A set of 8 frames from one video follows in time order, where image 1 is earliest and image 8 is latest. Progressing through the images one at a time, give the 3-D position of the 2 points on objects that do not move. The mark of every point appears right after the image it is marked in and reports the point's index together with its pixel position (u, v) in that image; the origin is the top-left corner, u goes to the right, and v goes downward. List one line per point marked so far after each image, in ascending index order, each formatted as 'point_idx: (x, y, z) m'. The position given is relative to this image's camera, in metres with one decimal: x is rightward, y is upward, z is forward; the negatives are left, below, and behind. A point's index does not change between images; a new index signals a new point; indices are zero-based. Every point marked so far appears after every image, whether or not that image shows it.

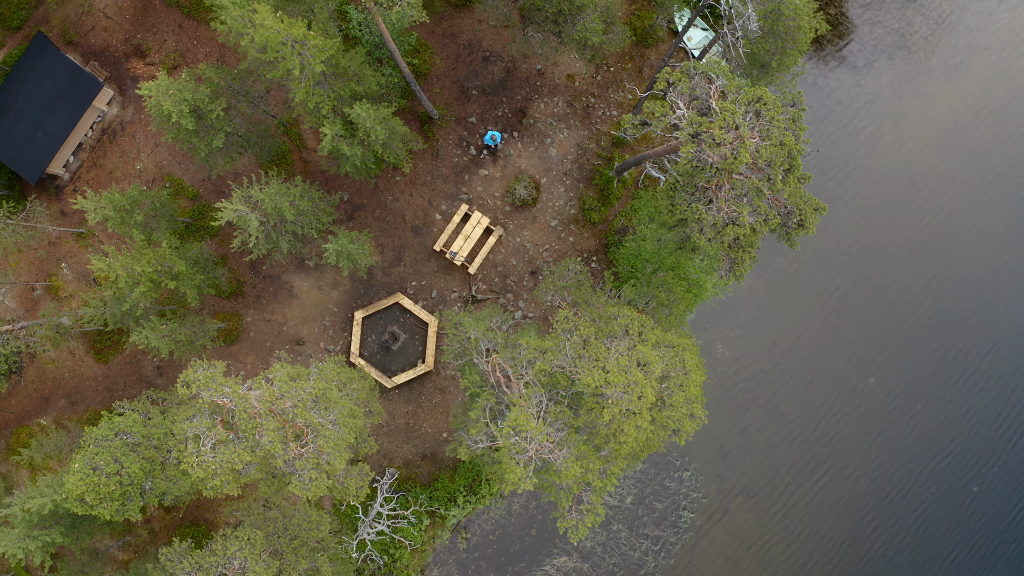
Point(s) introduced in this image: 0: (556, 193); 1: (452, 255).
0: (+2.3, +4.9, +19.4) m
1: (-3.0, +1.6, +18.6) m
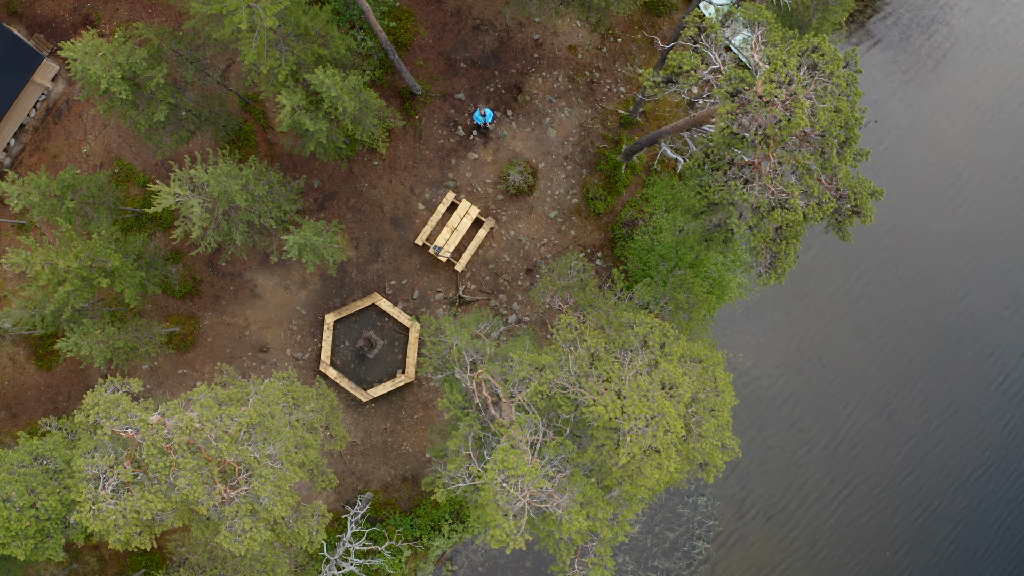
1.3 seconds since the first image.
0: (+2.0, +4.9, +17.0) m
1: (-3.3, +1.7, +16.2) m
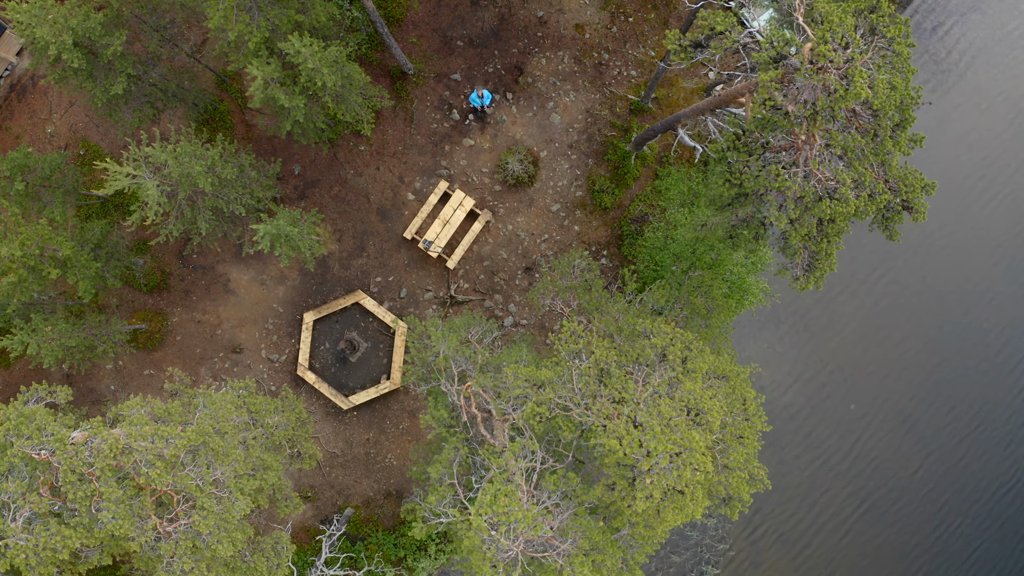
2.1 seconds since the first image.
0: (+2.0, +4.9, +15.6) m
1: (-3.4, +1.7, +14.7) m
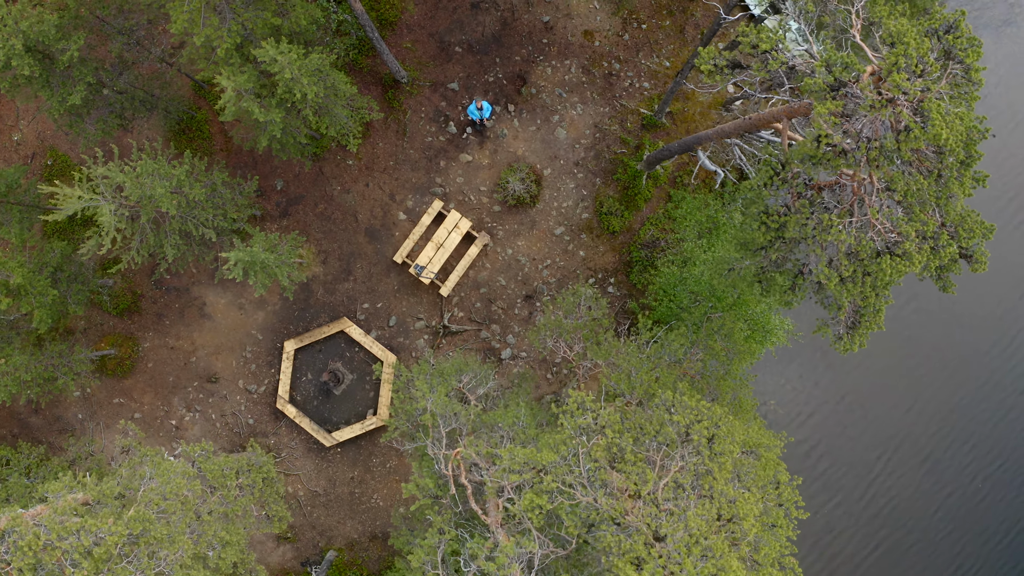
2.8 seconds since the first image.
0: (+2.0, +3.7, +14.3) m
1: (-3.4, +0.6, +13.5) m
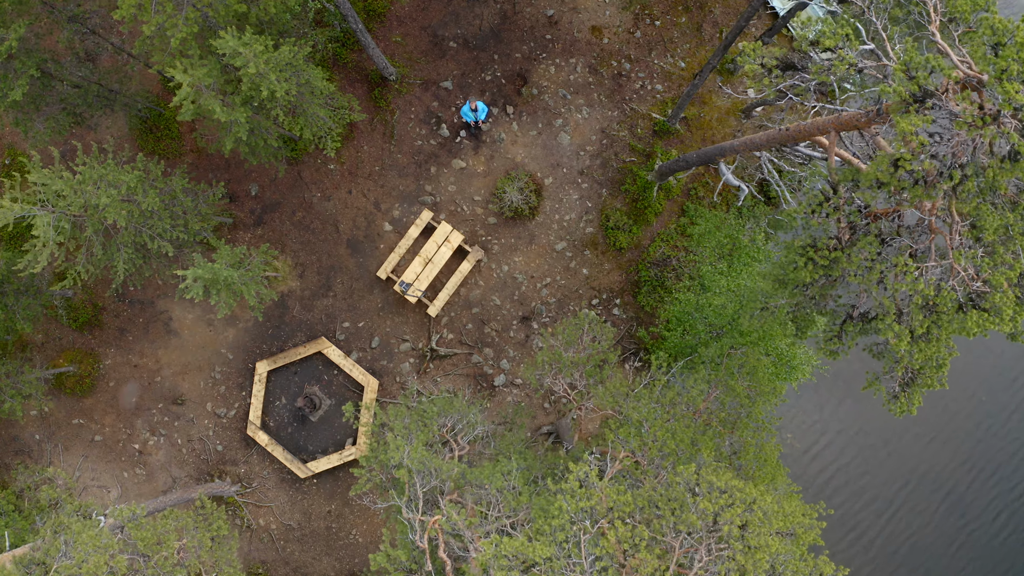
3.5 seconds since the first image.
0: (+1.9, +3.0, +13.0) m
1: (-3.6, 0.0, +12.2) m
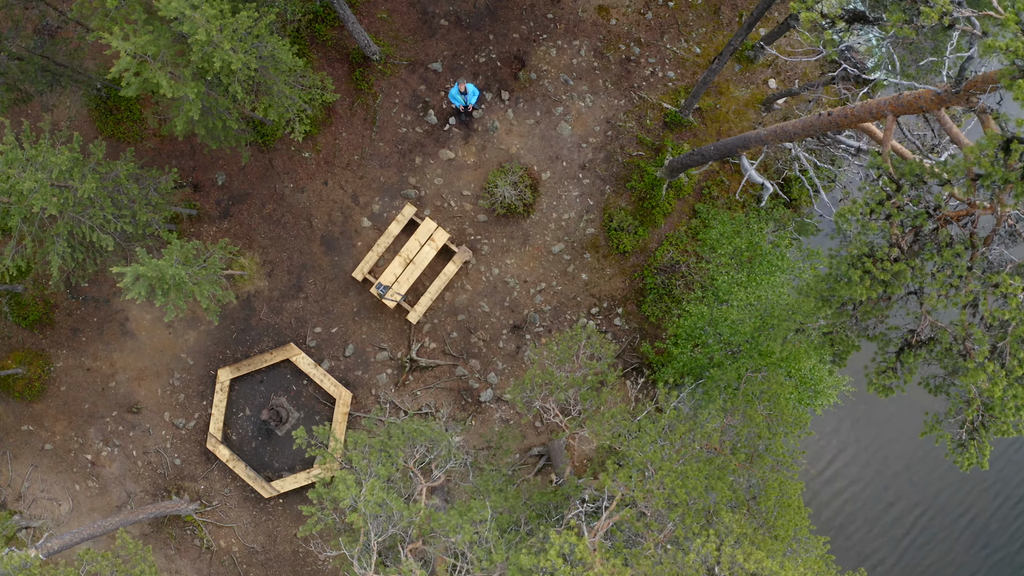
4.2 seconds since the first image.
0: (+1.7, +2.8, +11.7) m
1: (-3.9, -0.1, +10.9) m
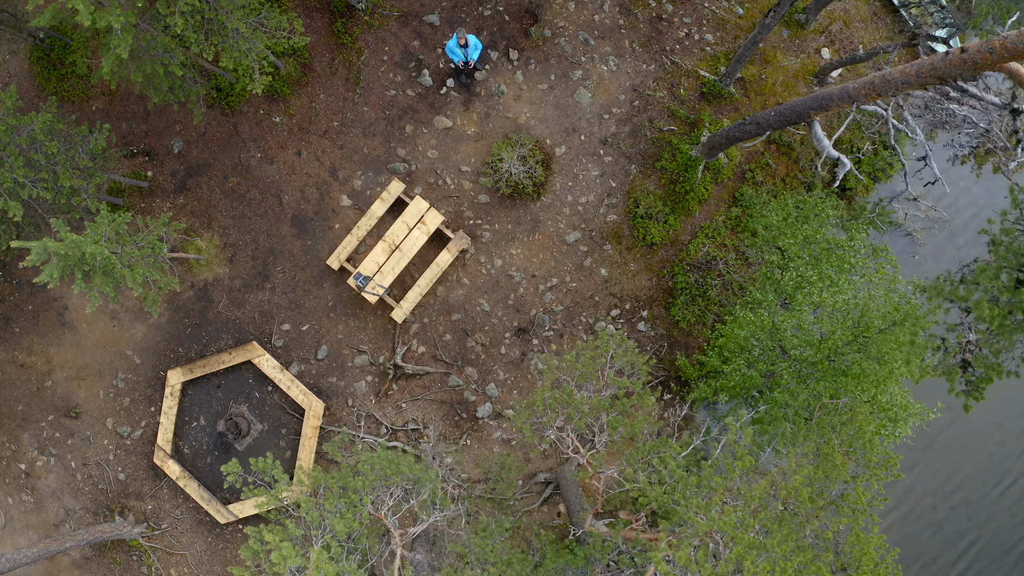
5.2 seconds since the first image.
0: (+1.9, +2.9, +9.9) m
1: (-3.8, +0.1, +9.1) m
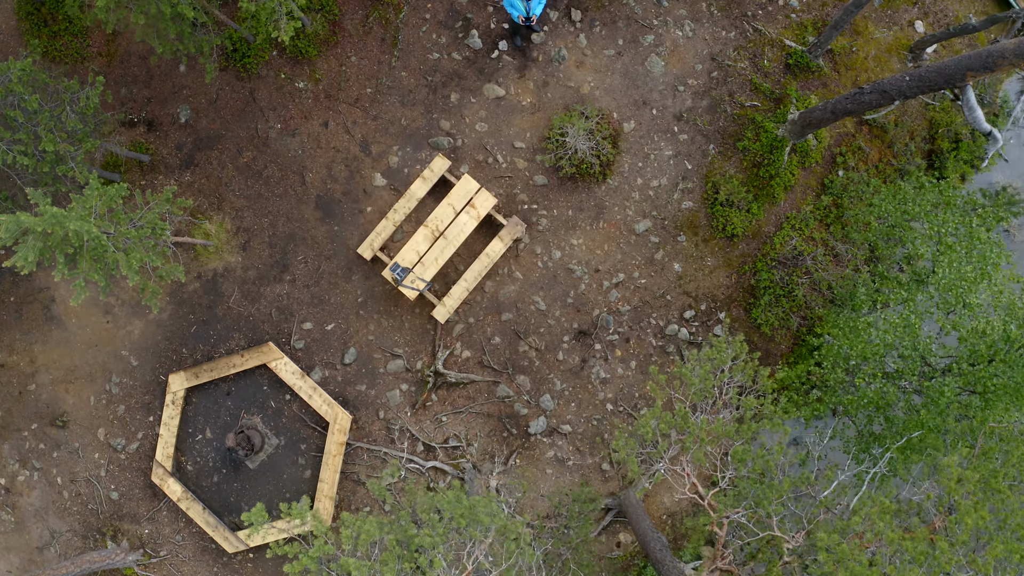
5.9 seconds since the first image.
0: (+3.2, +2.9, +8.5) m
1: (-2.4, +0.3, +7.8) m
